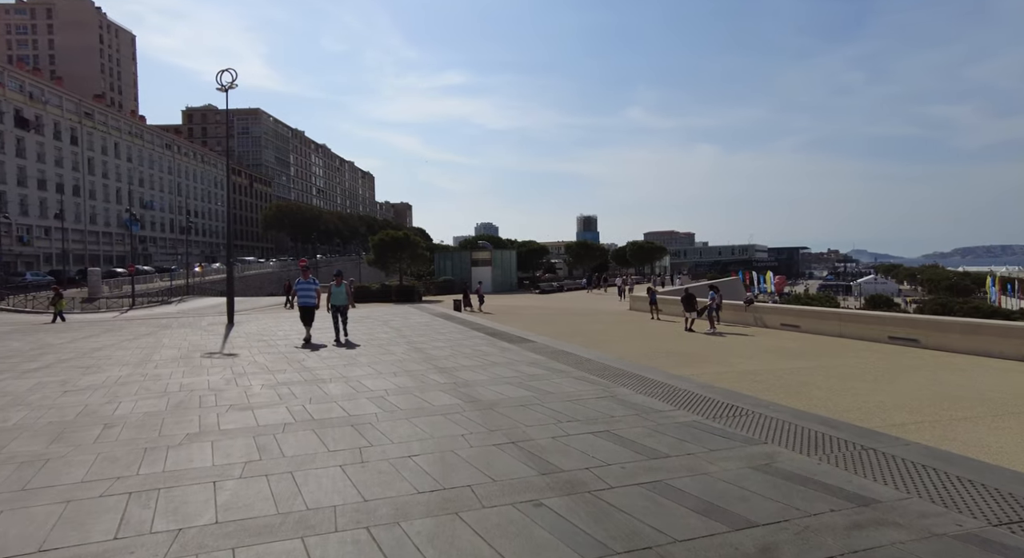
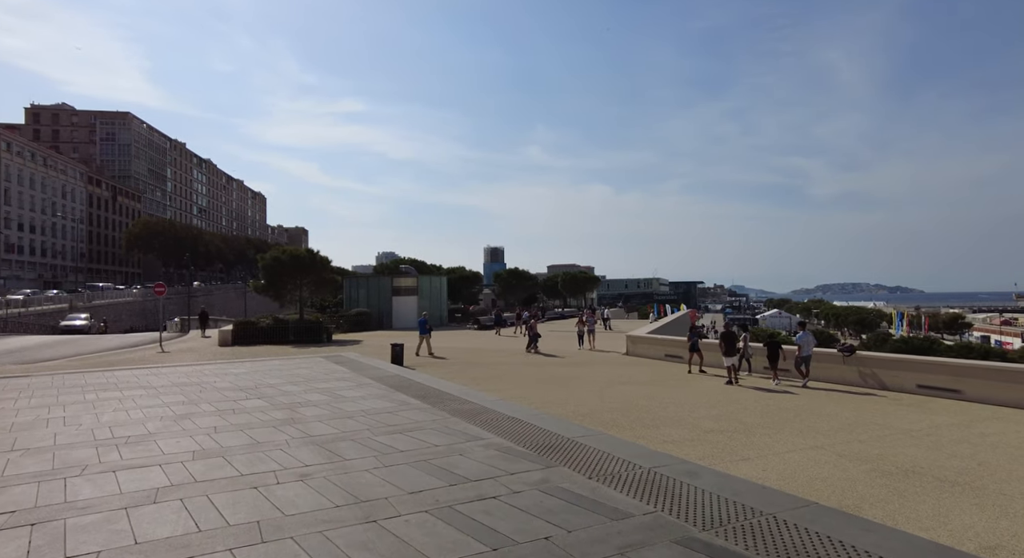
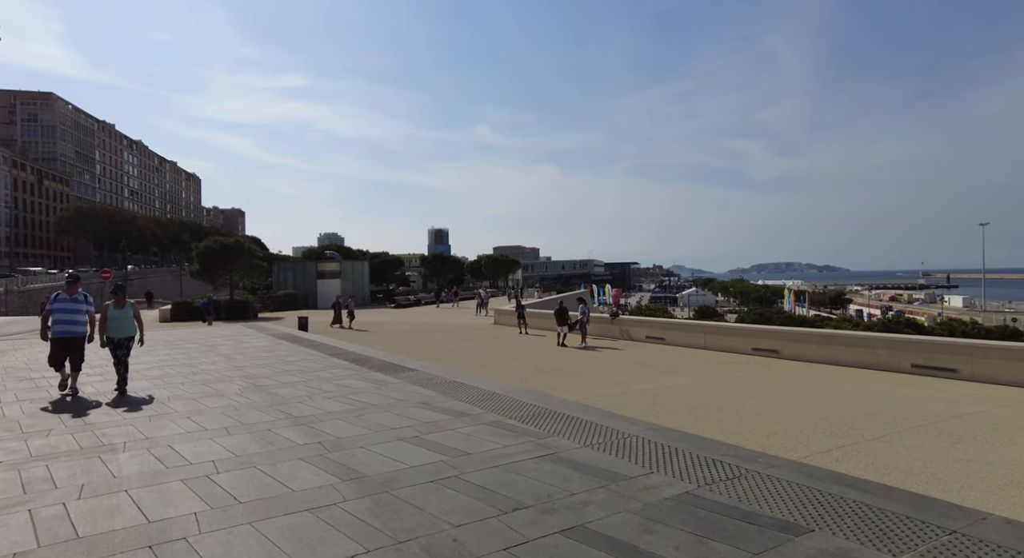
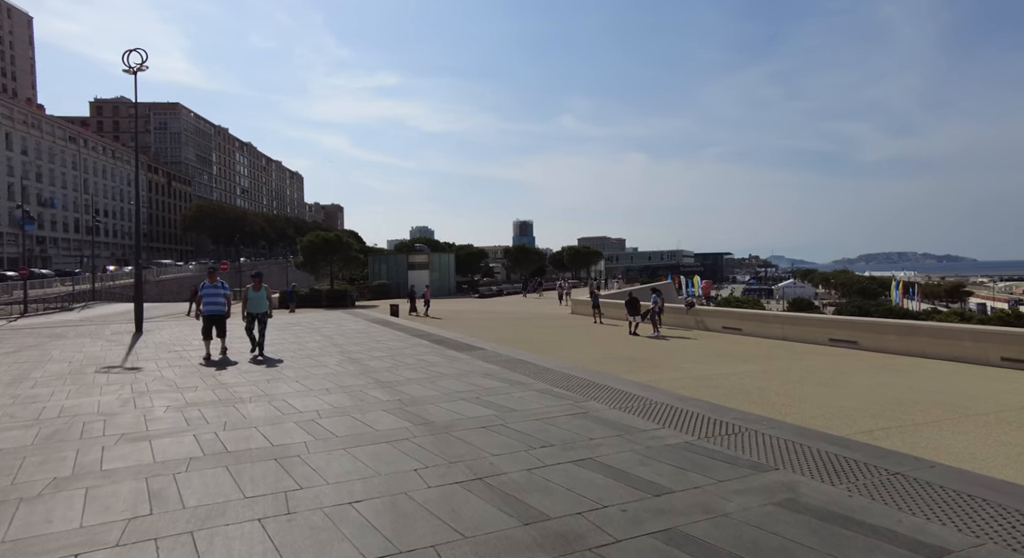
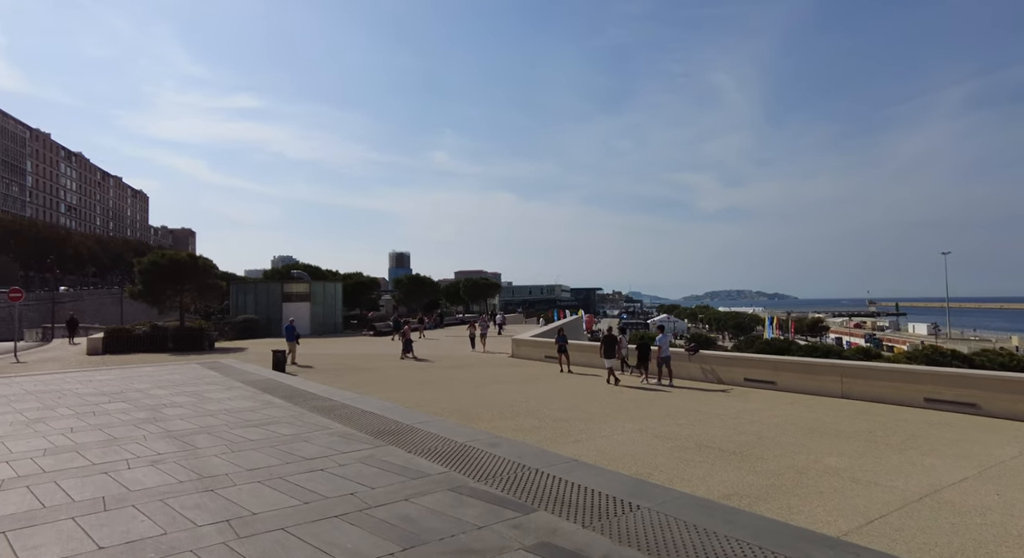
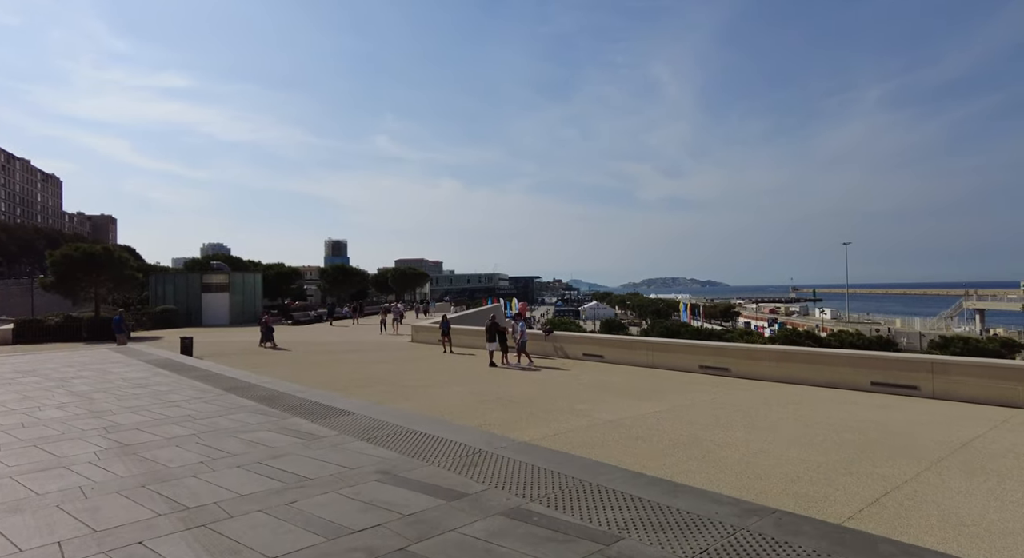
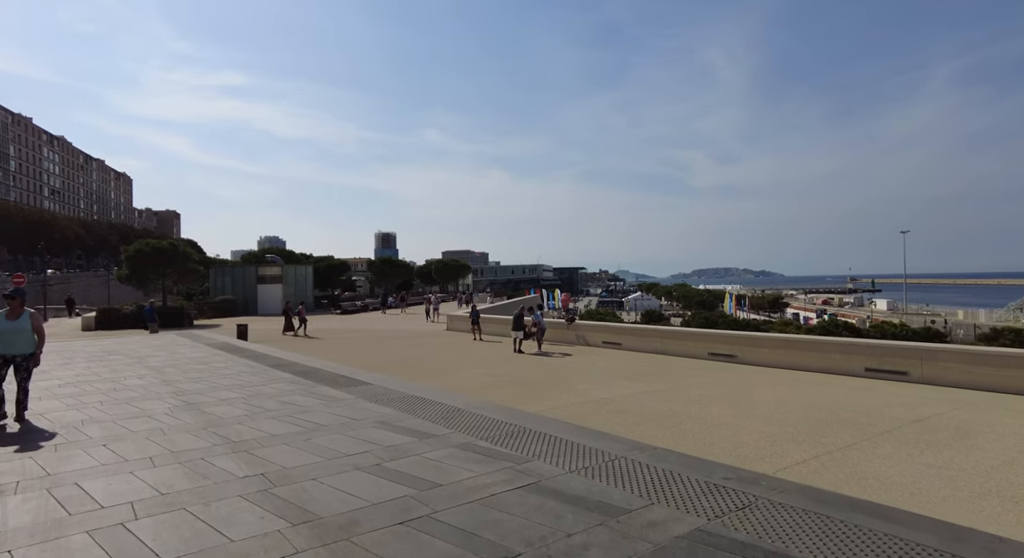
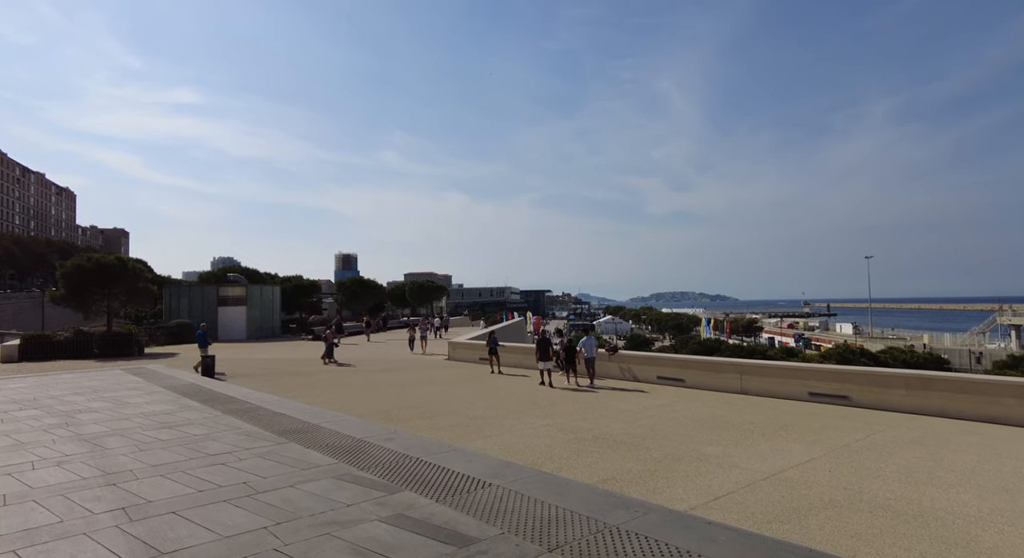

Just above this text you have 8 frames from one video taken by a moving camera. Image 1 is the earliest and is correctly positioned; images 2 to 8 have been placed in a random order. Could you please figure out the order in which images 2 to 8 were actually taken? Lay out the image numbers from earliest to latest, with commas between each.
4, 3, 7, 6, 8, 5, 2
